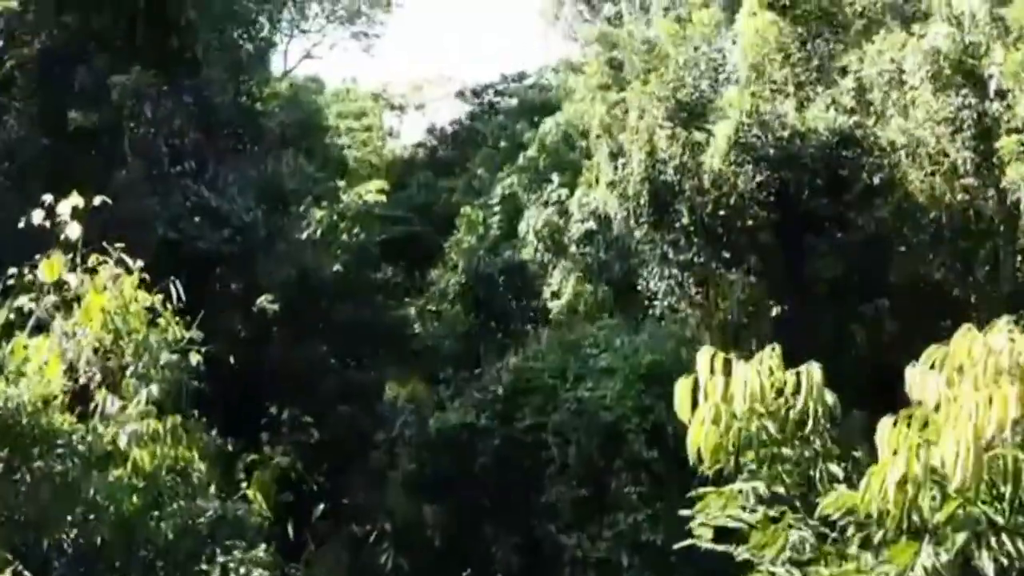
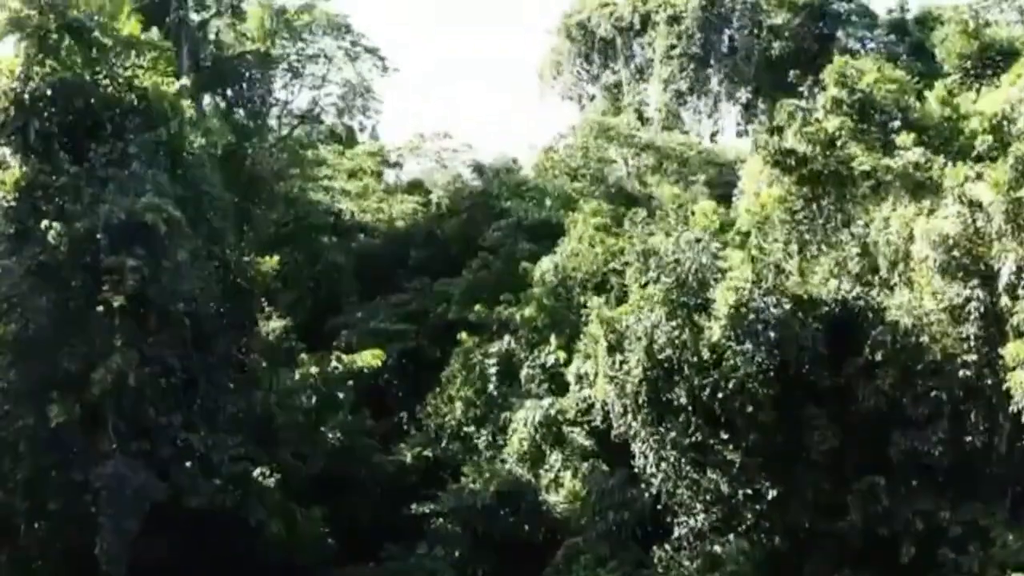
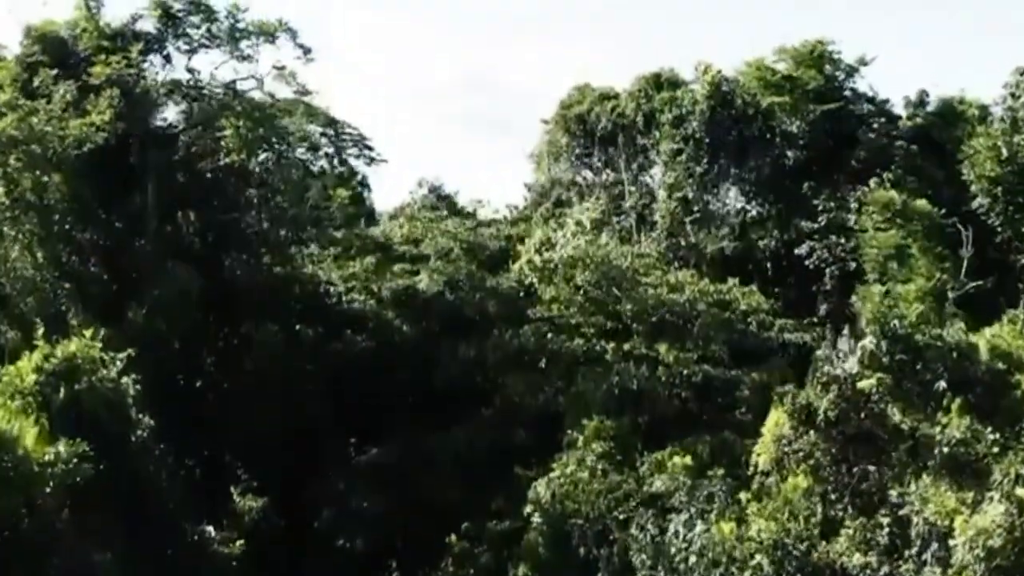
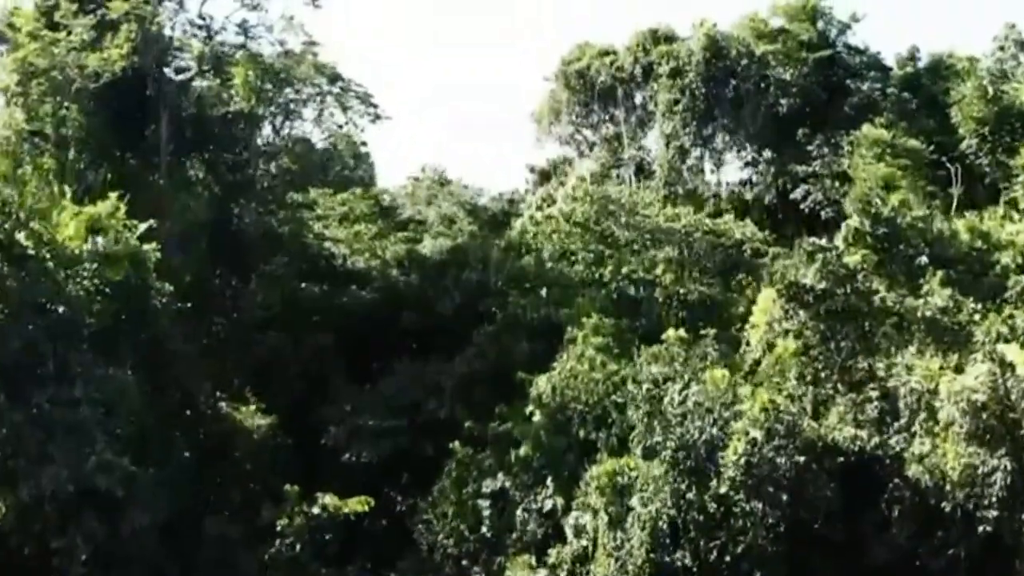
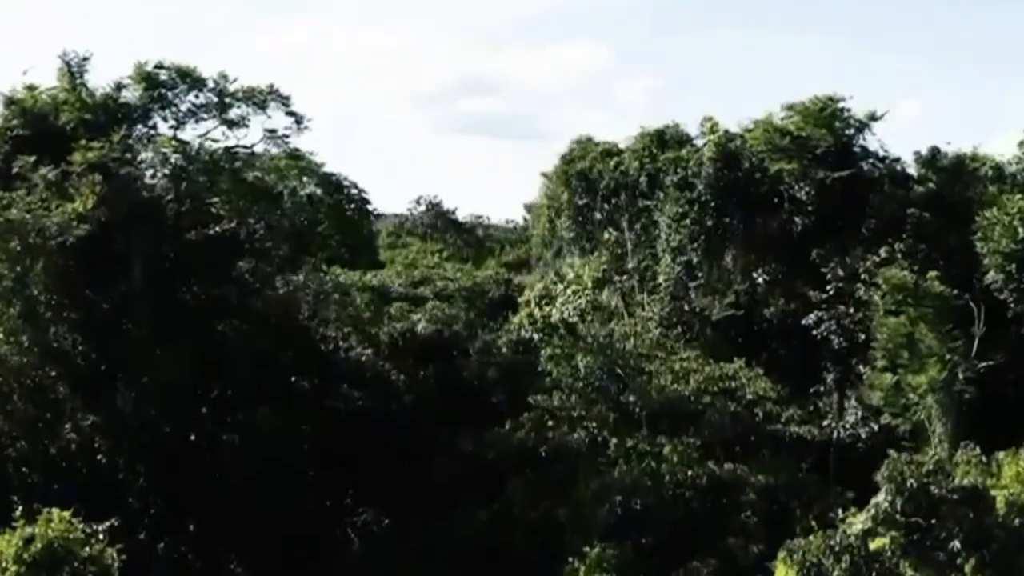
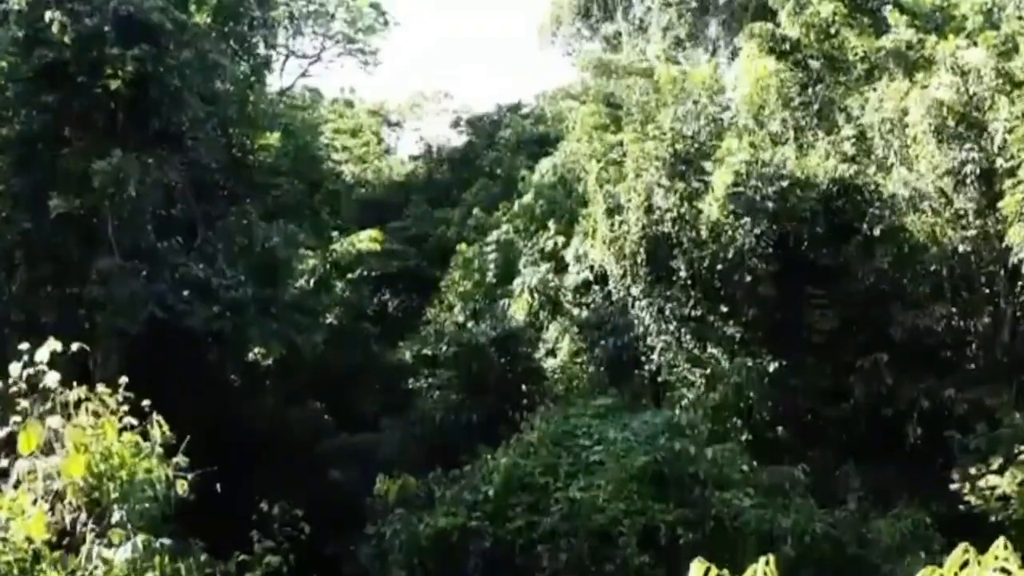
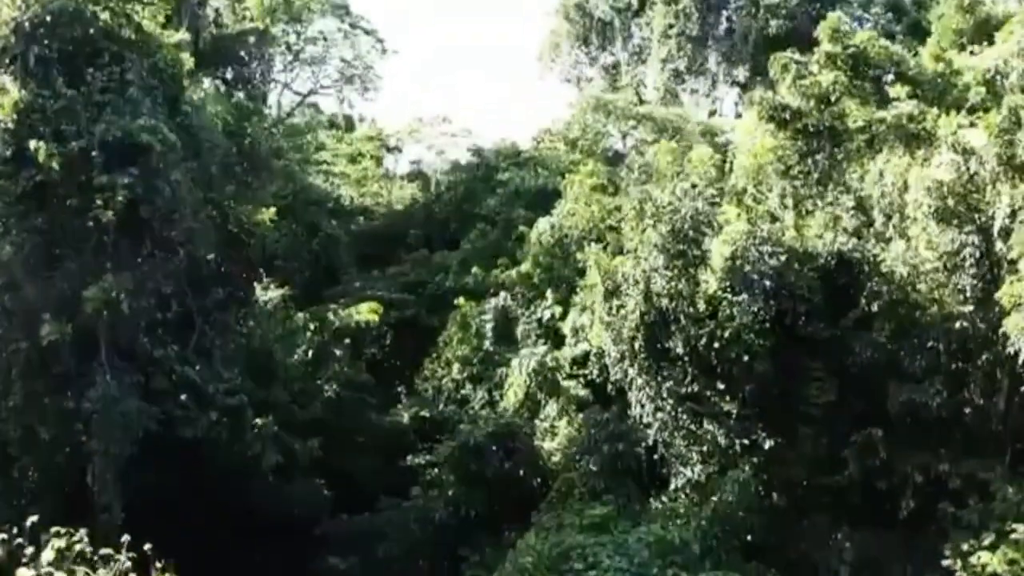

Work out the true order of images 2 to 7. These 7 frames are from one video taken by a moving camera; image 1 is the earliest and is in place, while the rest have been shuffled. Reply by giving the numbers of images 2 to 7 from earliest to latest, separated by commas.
6, 7, 2, 4, 3, 5
